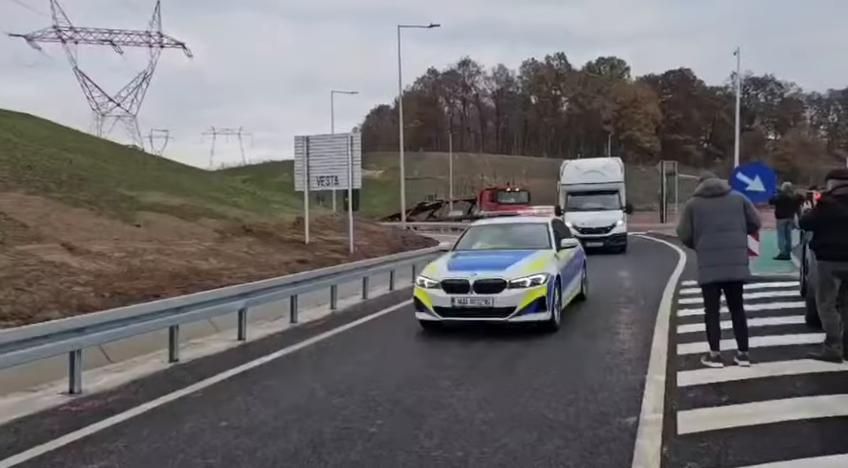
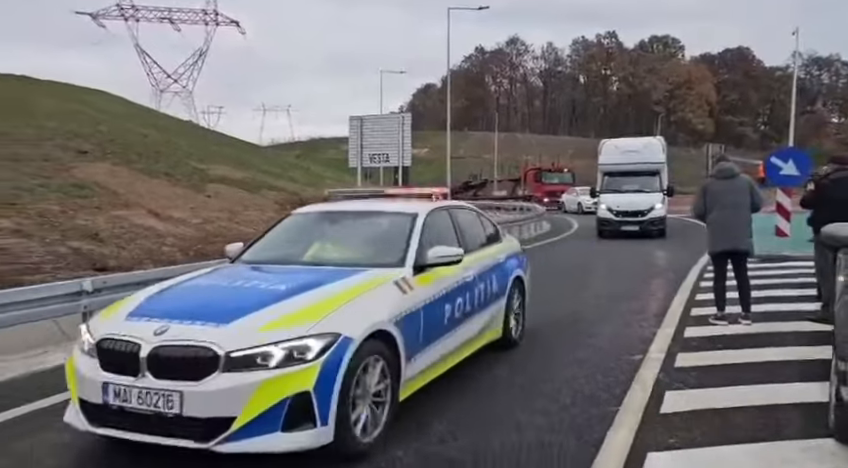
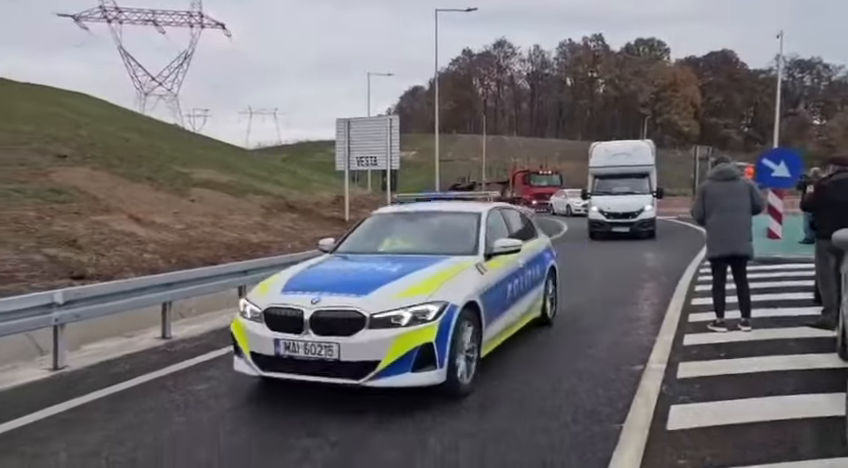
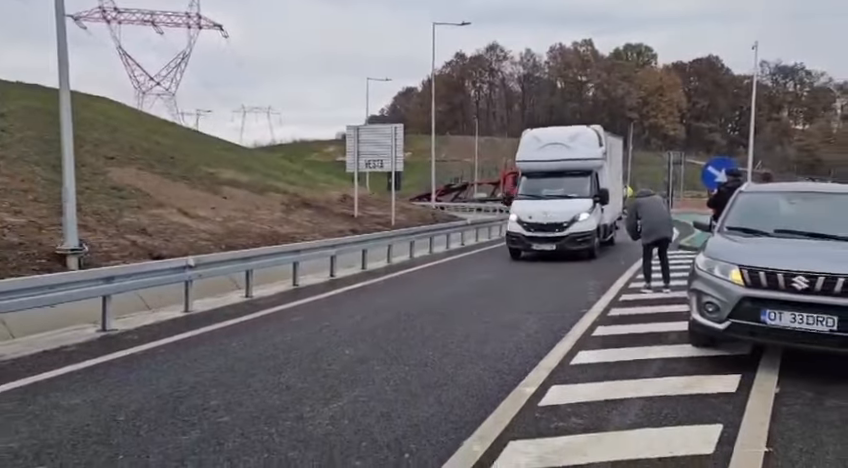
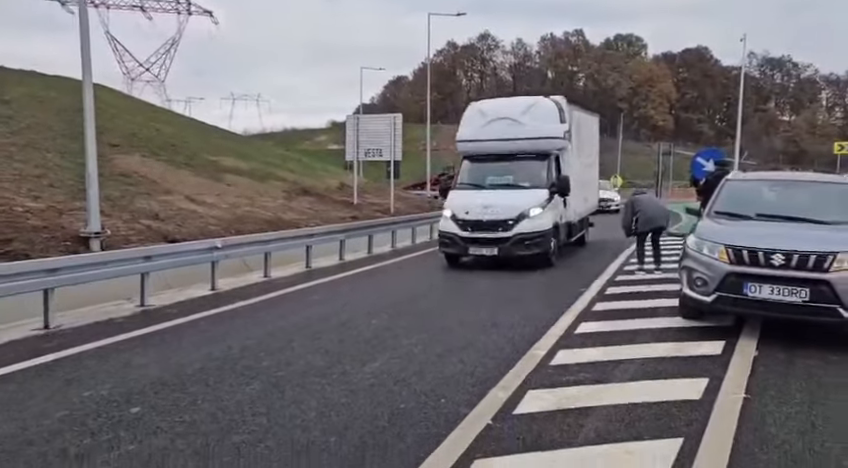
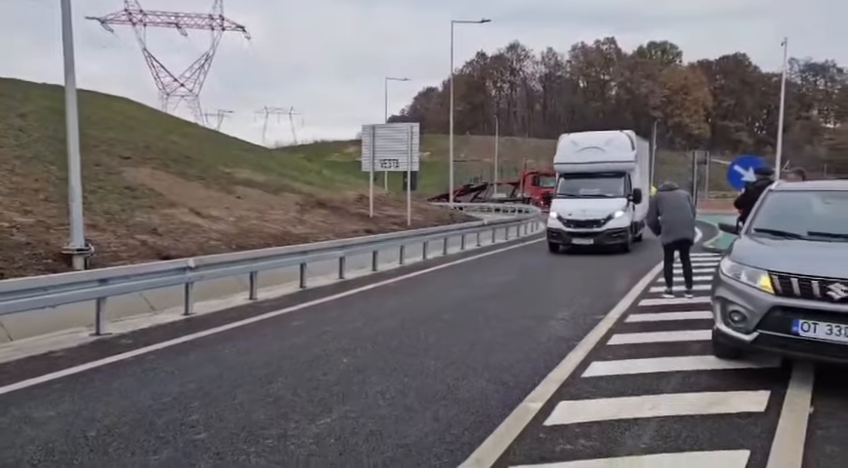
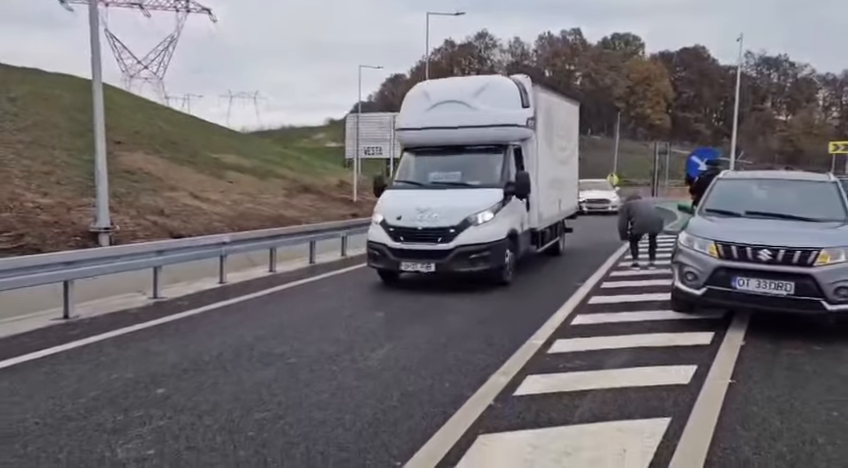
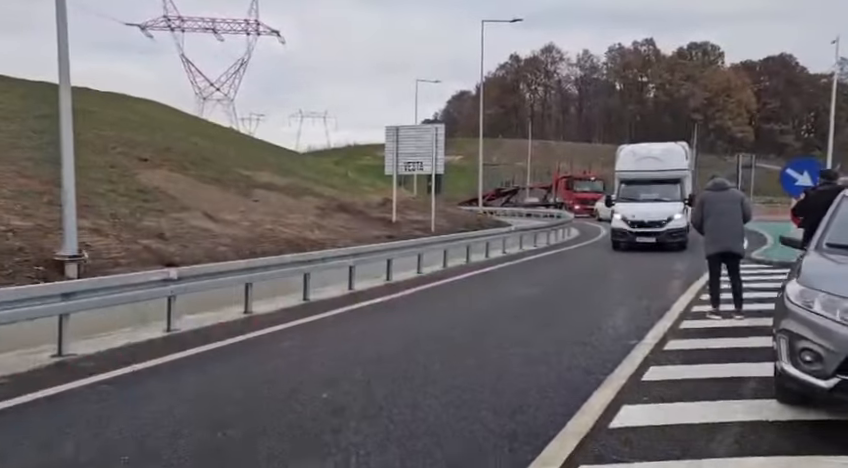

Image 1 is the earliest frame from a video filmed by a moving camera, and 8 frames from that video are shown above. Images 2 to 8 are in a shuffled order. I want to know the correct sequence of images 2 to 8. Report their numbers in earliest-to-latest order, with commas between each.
3, 2, 8, 6, 4, 5, 7
